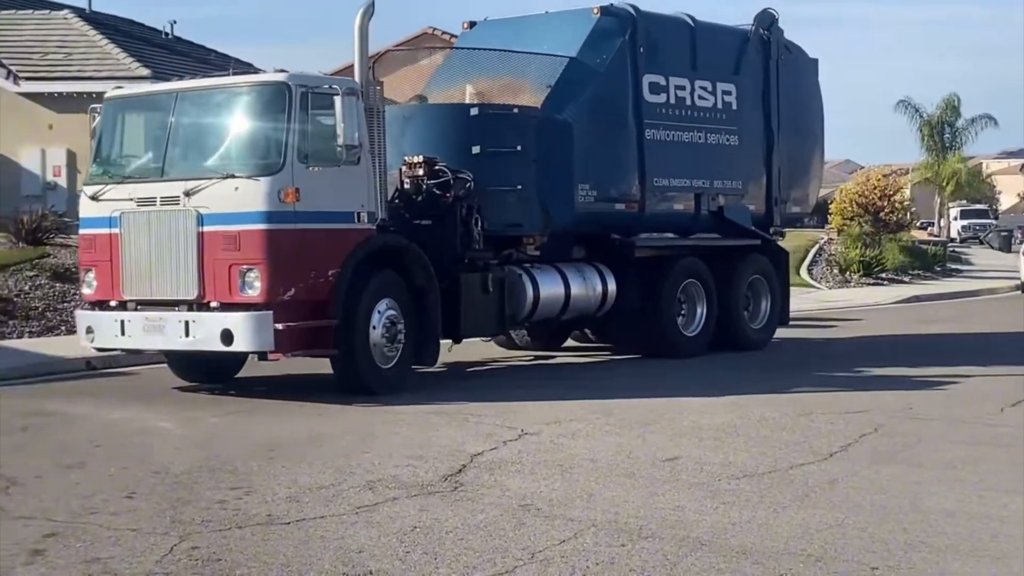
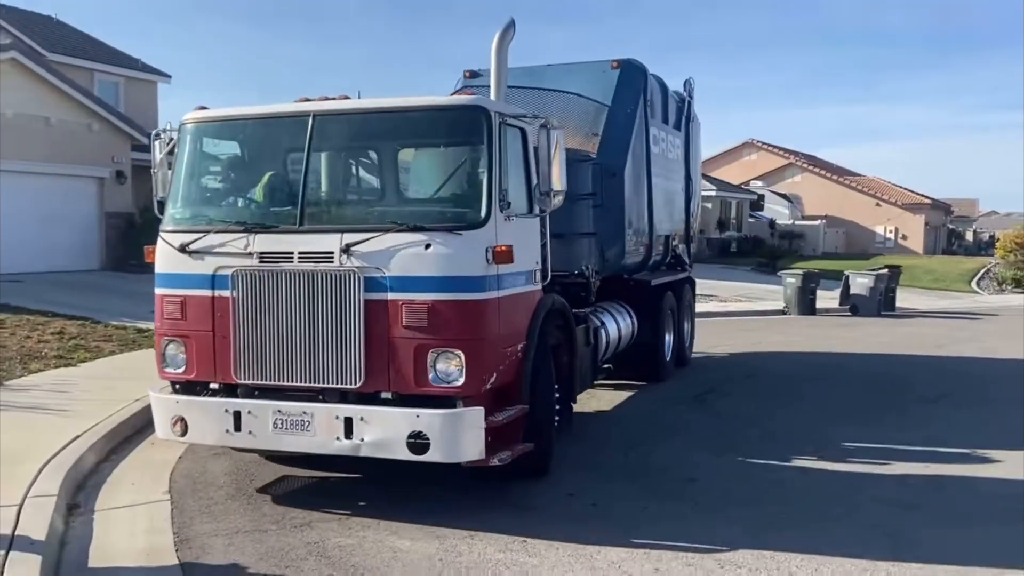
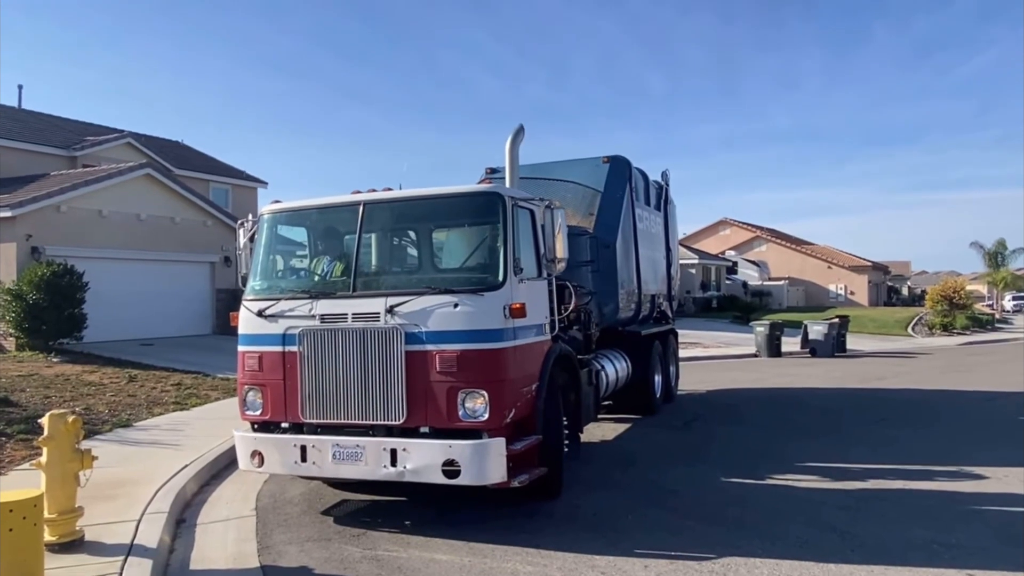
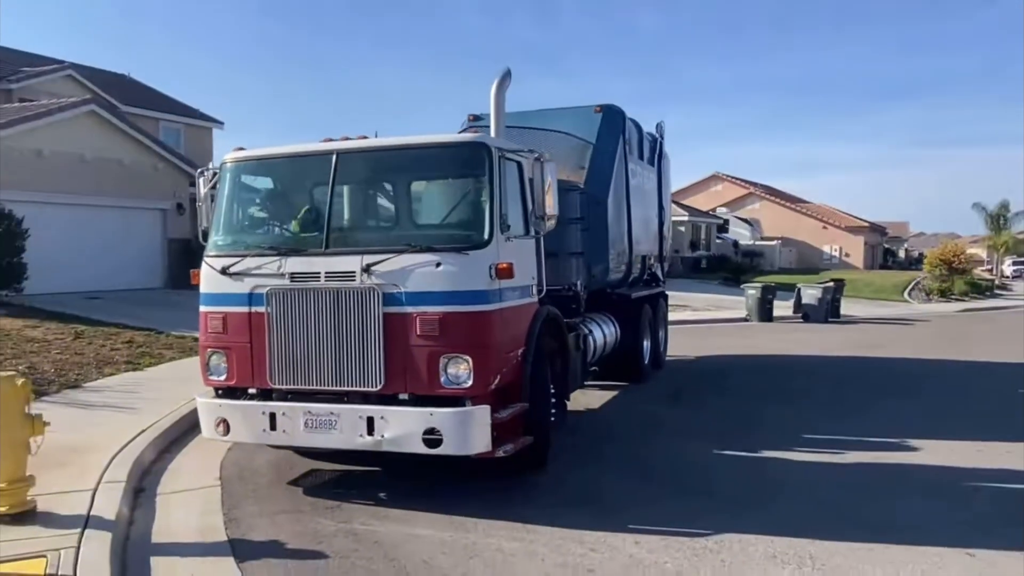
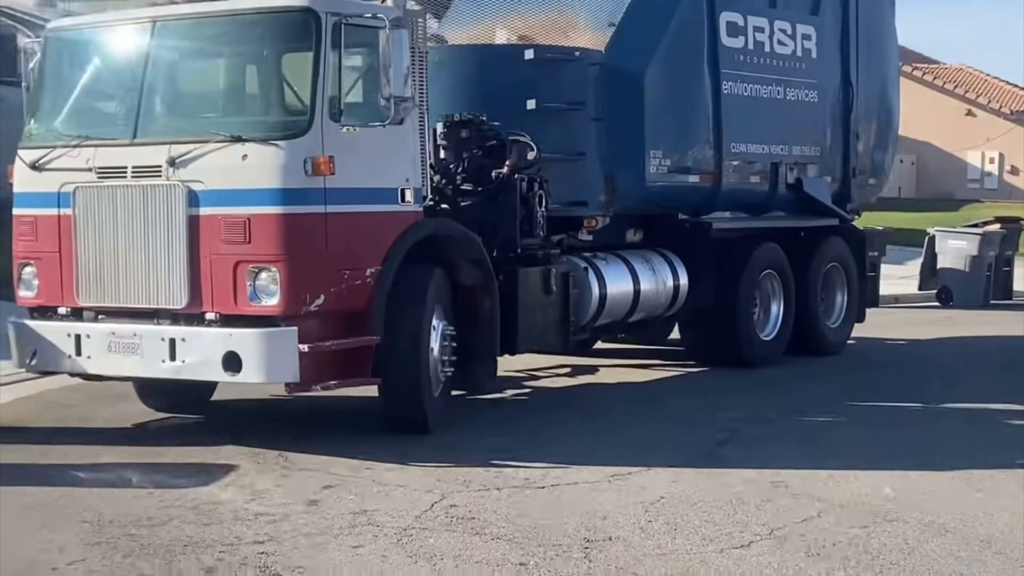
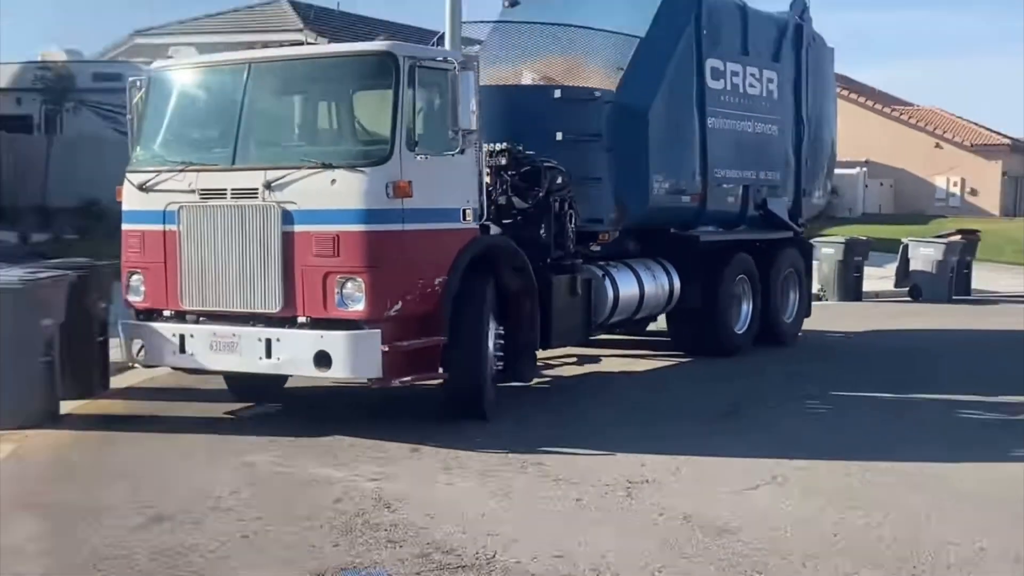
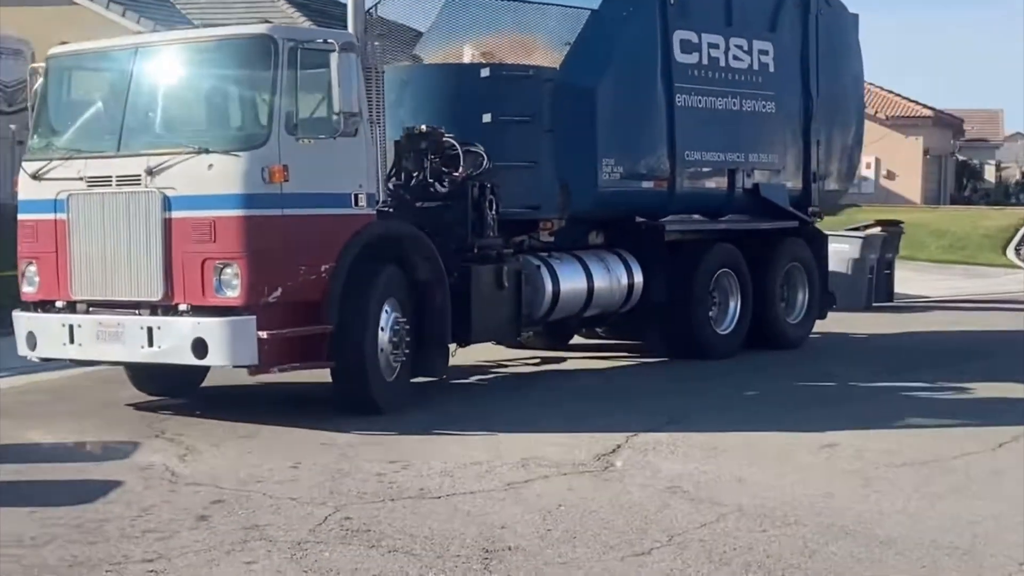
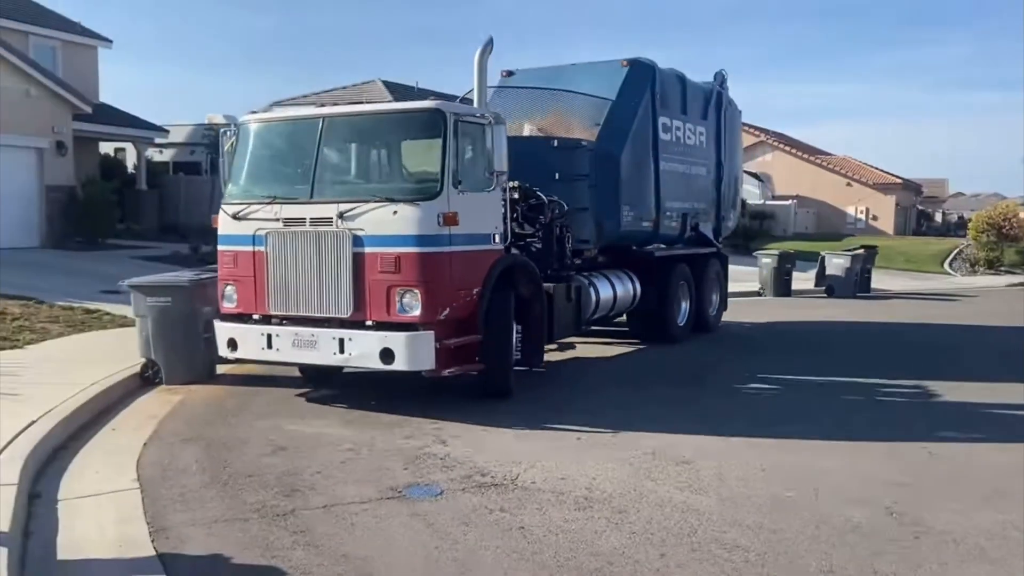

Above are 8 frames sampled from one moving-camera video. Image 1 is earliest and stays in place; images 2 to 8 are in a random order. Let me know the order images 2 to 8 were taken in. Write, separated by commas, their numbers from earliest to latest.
7, 5, 6, 8, 2, 4, 3
